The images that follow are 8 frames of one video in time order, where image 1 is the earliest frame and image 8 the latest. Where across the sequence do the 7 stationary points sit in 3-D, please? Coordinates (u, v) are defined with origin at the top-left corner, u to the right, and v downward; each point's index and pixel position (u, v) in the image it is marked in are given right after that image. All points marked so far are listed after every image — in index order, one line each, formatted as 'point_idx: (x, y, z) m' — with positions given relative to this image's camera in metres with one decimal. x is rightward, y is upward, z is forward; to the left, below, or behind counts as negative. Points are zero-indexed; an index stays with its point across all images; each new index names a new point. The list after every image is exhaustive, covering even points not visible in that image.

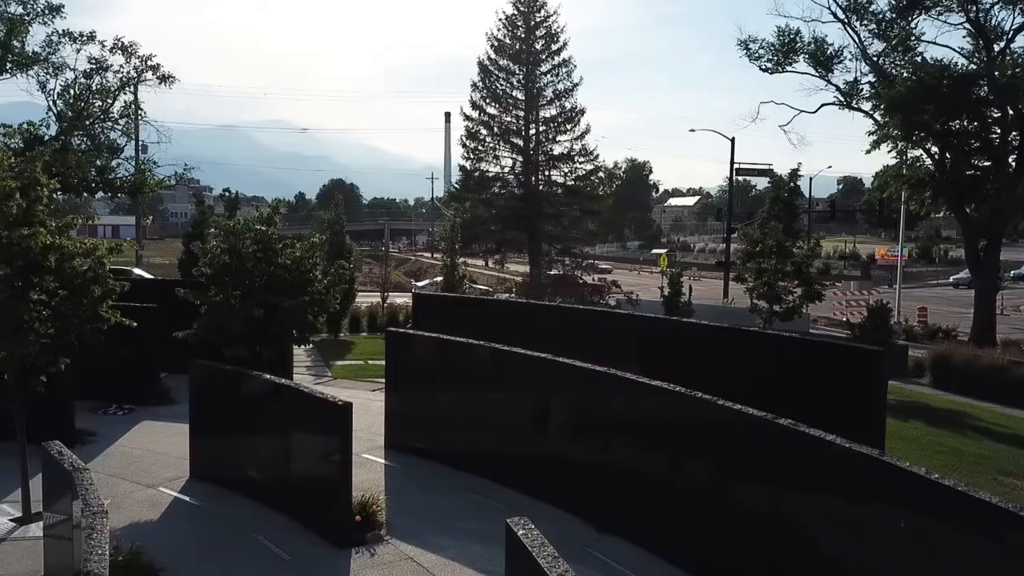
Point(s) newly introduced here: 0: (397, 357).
0: (-2.1, -1.2, +14.3) m
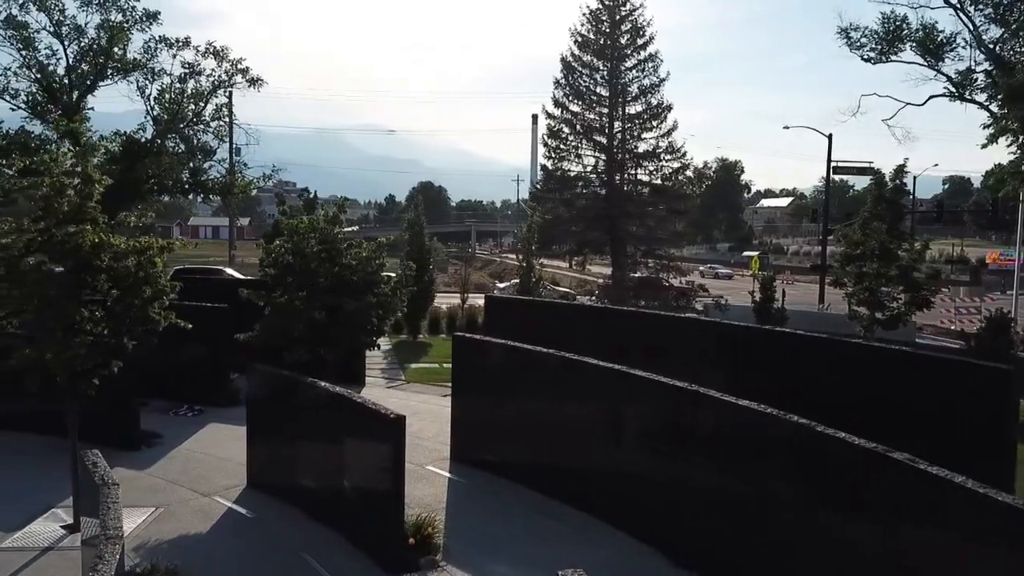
0: (-0.9, -1.3, +13.6) m
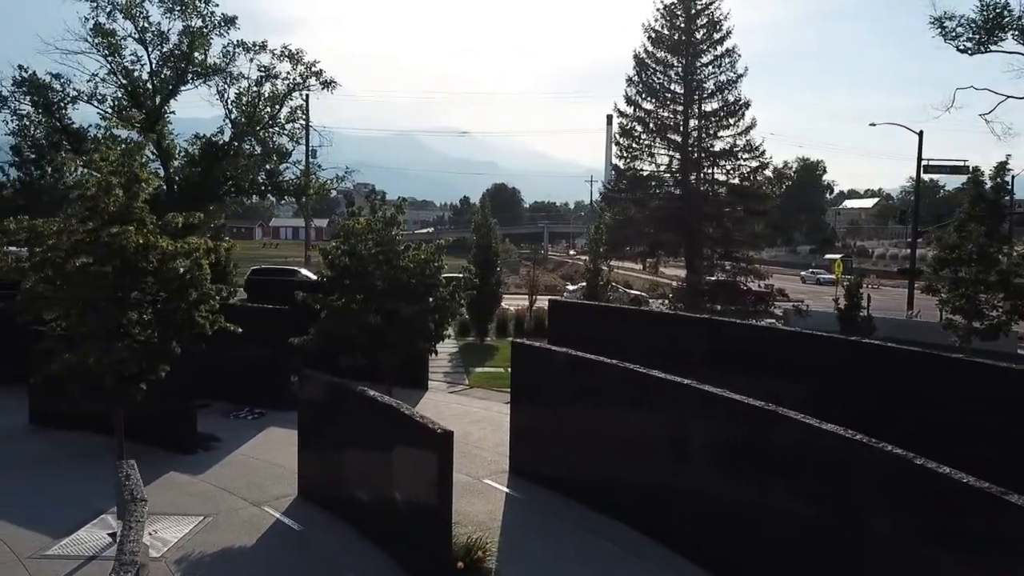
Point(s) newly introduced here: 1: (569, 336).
0: (+0.1, -1.3, +12.9) m
1: (+1.2, -1.1, +17.2) m
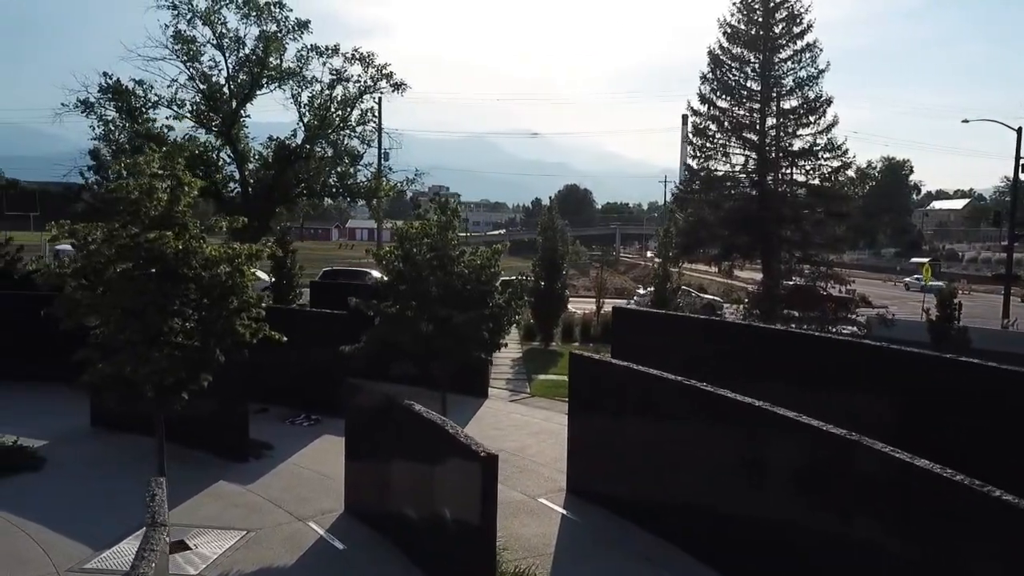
0: (+1.0, -1.5, +12.2) m
1: (+2.5, -1.2, +16.4) m
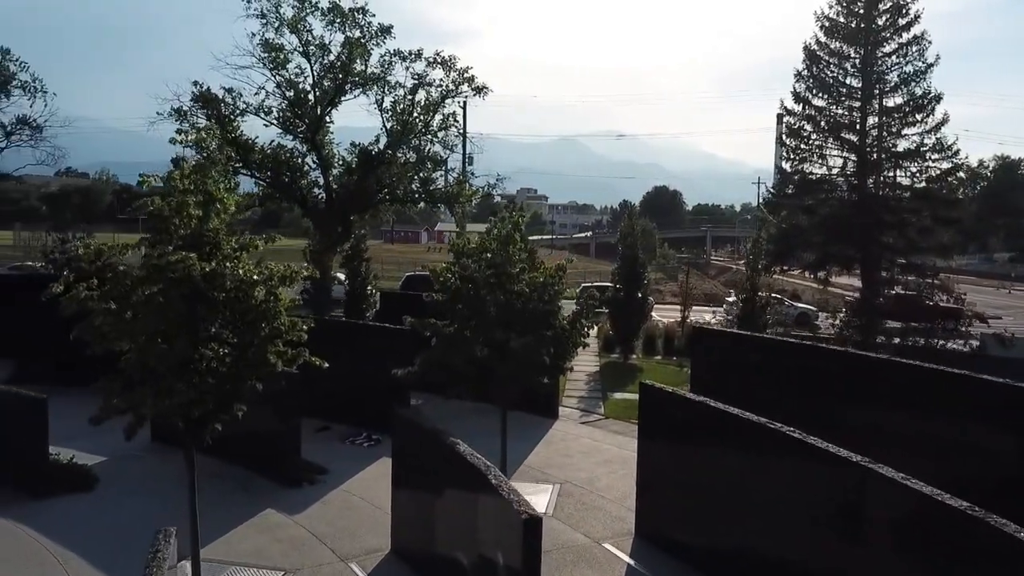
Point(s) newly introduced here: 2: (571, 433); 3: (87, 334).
0: (+1.9, -1.7, +11.1) m
1: (+3.8, -1.5, +15.1) m
2: (+1.2, -2.8, +16.1) m
3: (-4.3, -0.5, +8.4) m
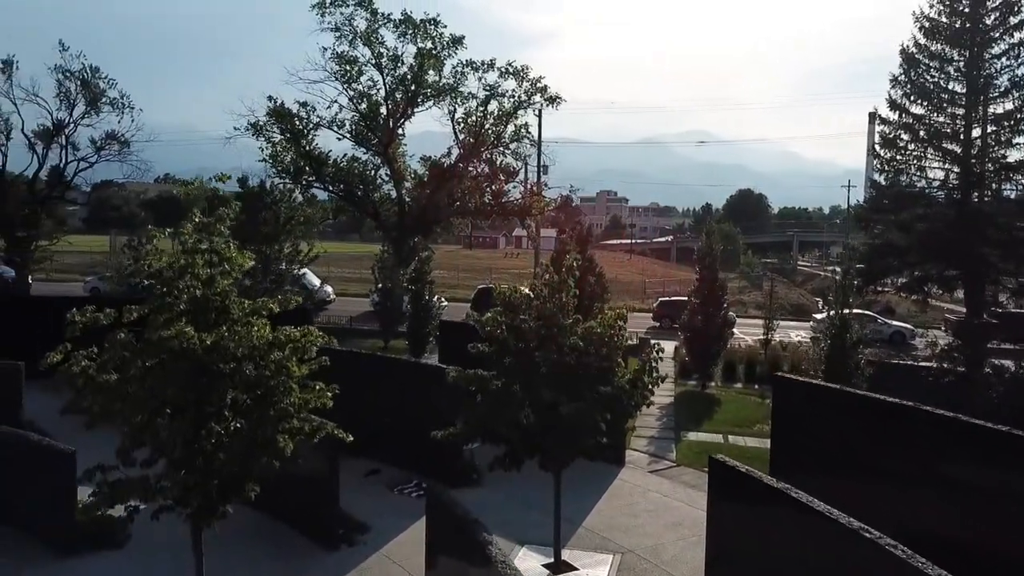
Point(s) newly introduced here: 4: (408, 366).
0: (+2.5, -2.4, +9.7) m
1: (+4.8, -2.2, +13.5) m
2: (+2.2, -3.5, +14.8) m
3: (-4.0, -1.1, +7.6) m
4: (-1.9, -1.4, +15.0) m
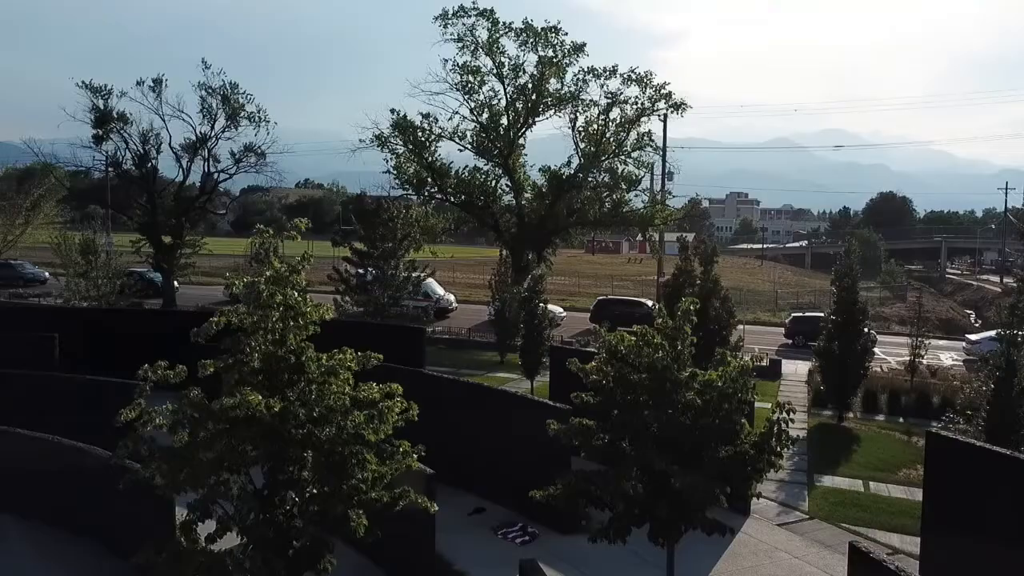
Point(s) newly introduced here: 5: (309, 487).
0: (+3.6, -3.0, +8.3) m
1: (+6.4, -2.8, +11.7) m
2: (+4.1, -4.1, +13.3) m
3: (-3.1, -1.6, +7.2) m
4: (0.0, -2.0, +14.2) m
5: (-1.8, -1.7, +7.1) m
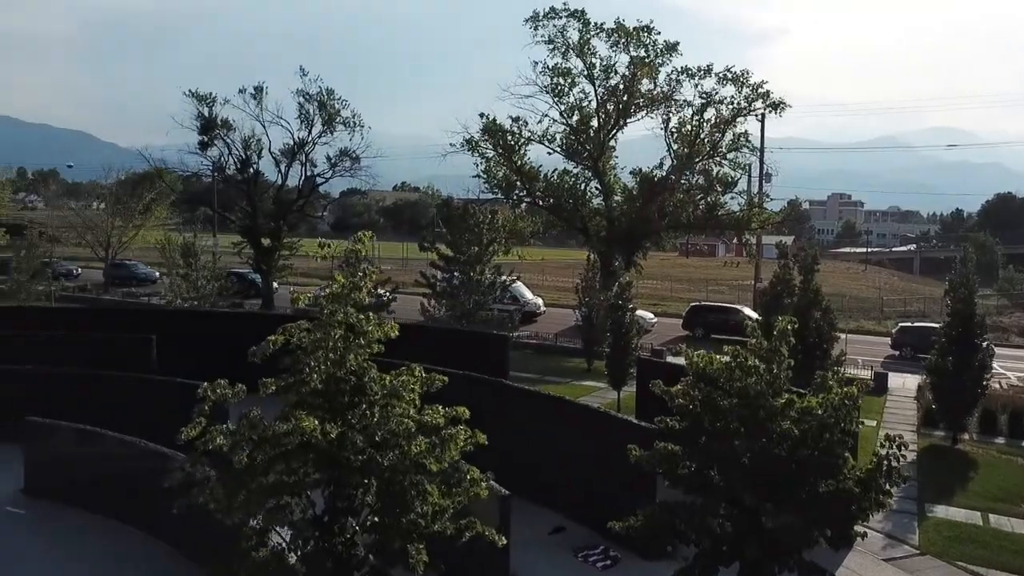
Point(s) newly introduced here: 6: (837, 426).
0: (+4.2, -3.2, +7.3) m
1: (+7.4, -3.0, +10.4) m
2: (+5.3, -4.3, +12.2) m
3: (-2.5, -1.7, +6.9) m
4: (+1.4, -2.1, +13.6) m
5: (-1.2, -1.9, +6.7) m
6: (+3.3, -1.4, +8.2) m
